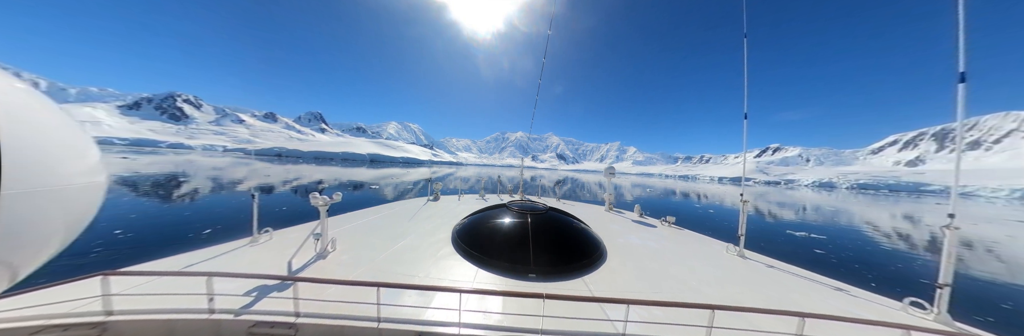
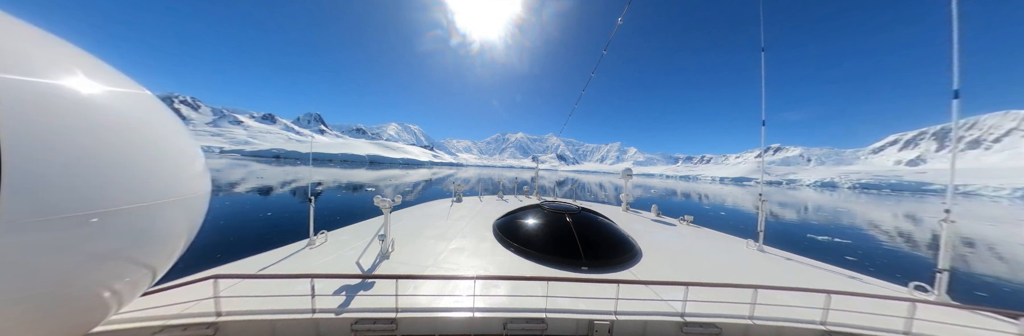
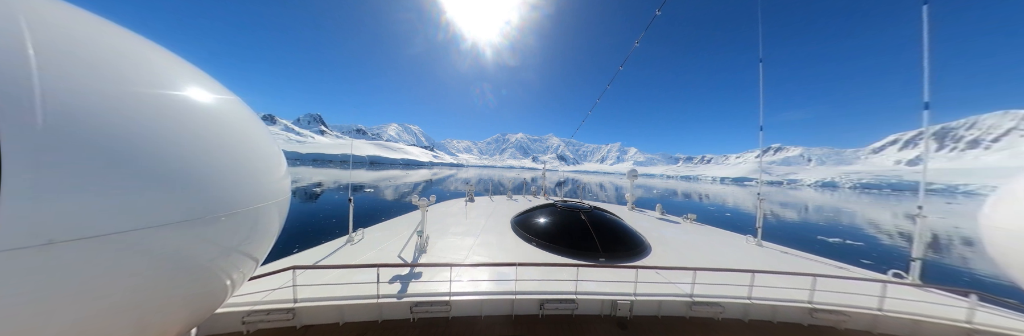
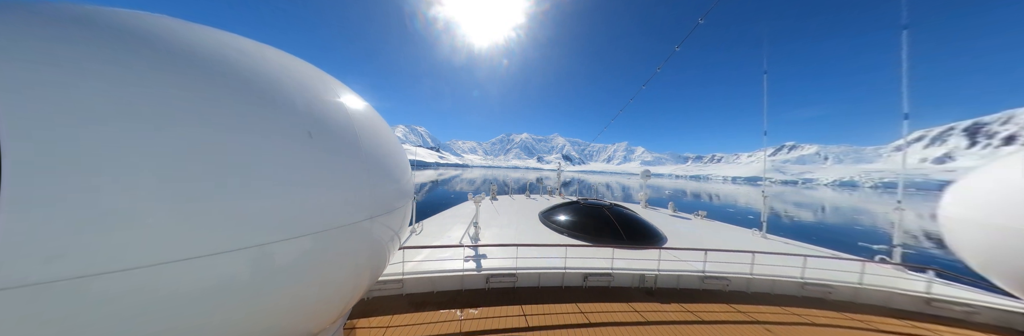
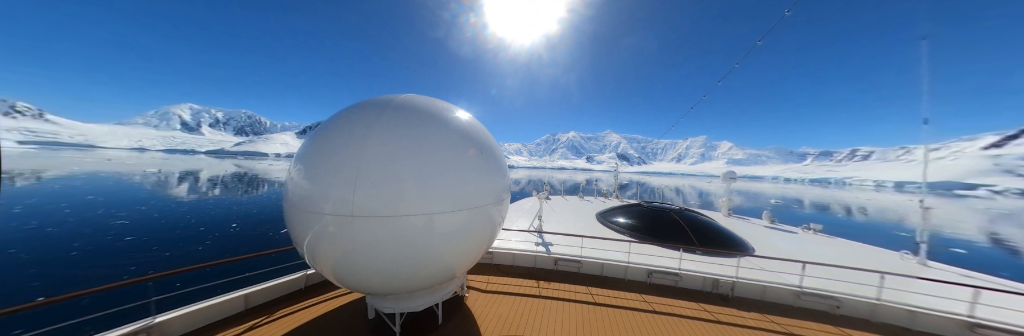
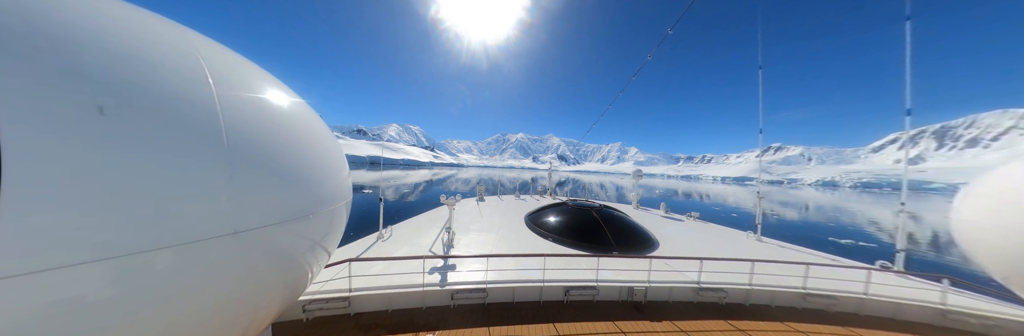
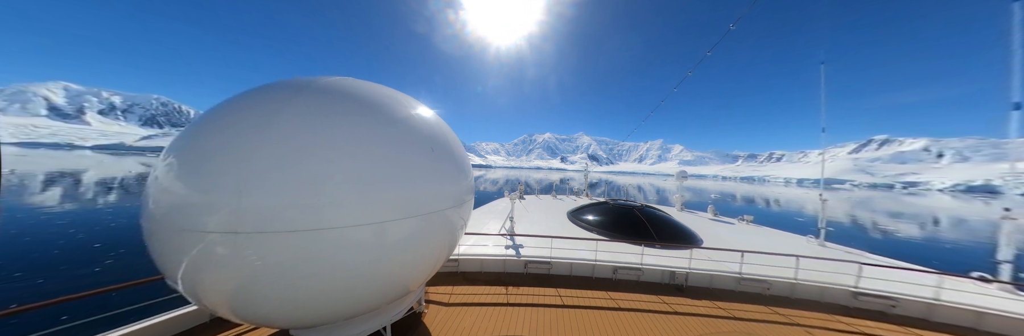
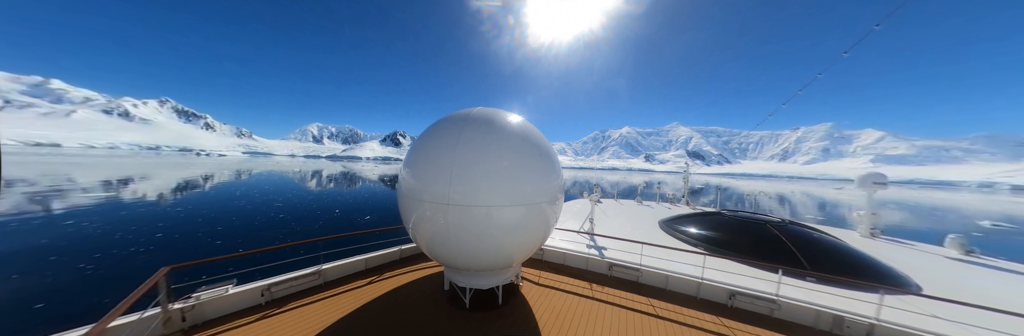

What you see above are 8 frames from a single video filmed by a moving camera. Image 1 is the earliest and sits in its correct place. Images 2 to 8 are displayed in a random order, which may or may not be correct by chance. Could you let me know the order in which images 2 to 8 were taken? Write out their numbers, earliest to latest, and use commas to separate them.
2, 3, 6, 4, 7, 5, 8
